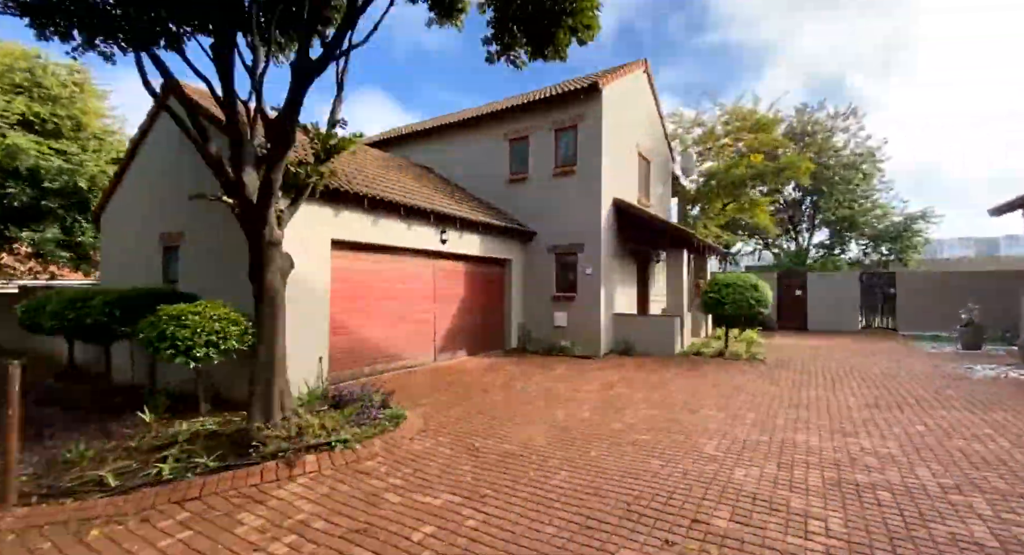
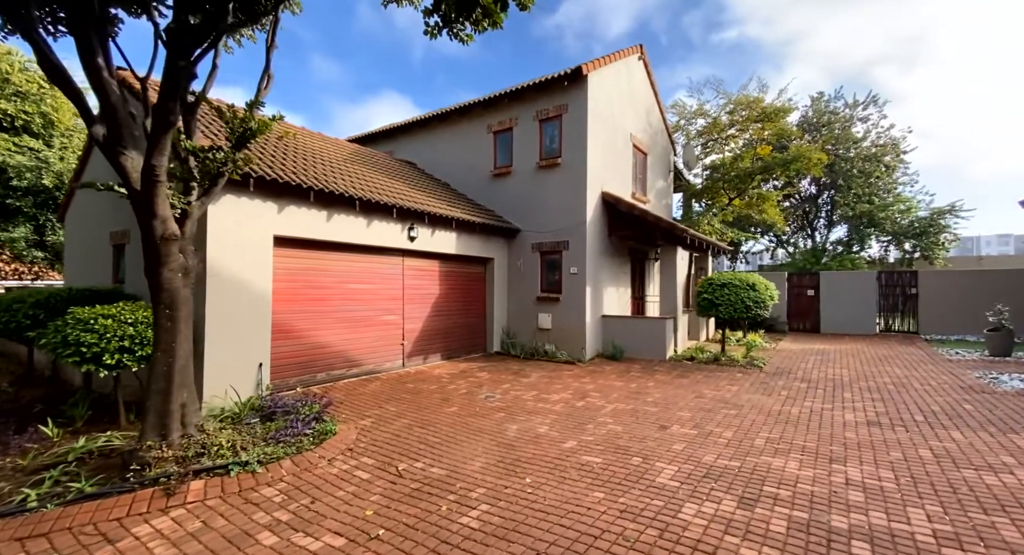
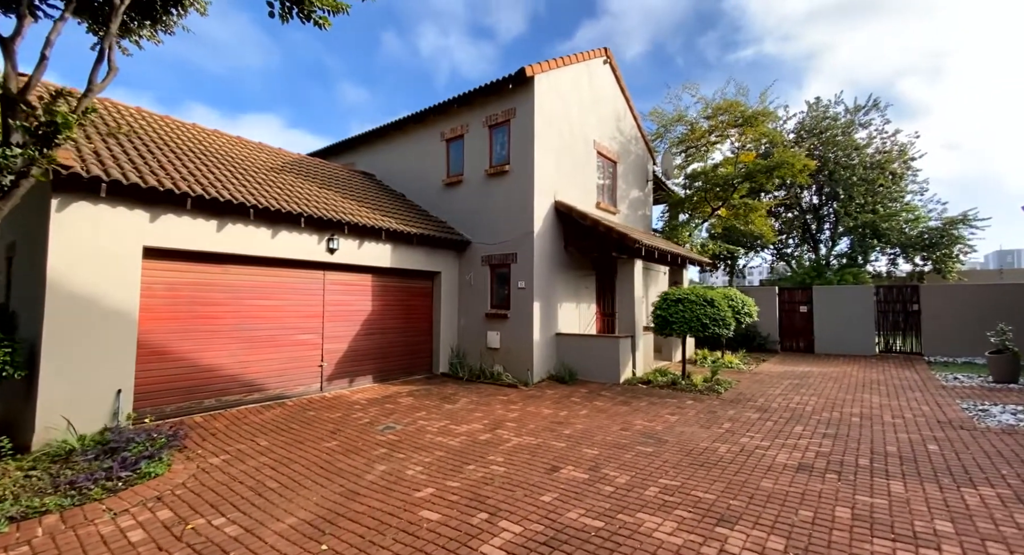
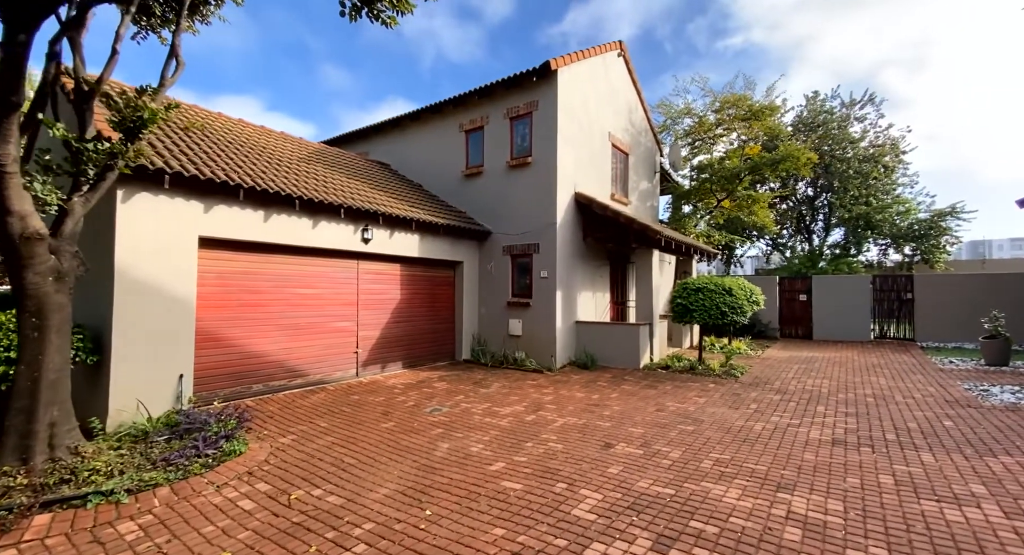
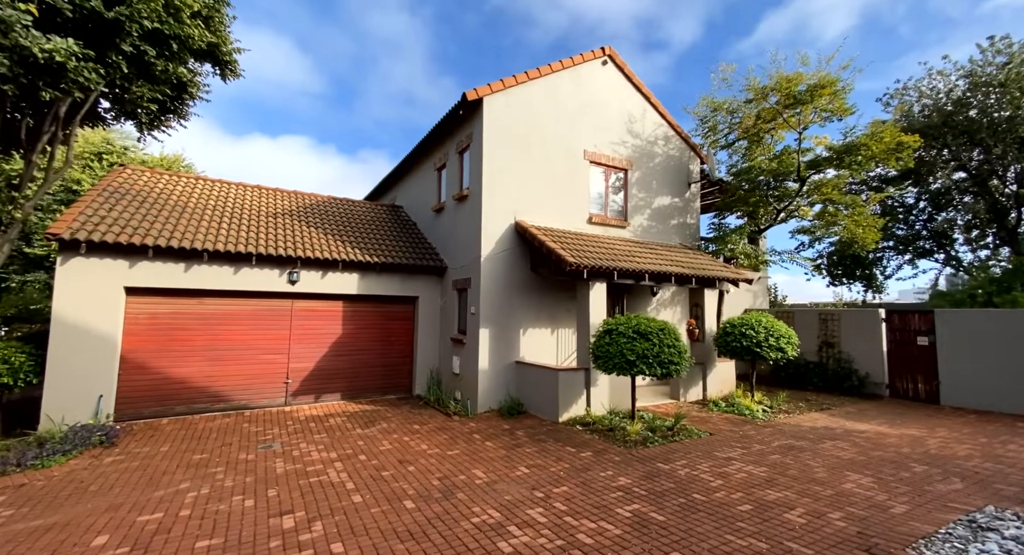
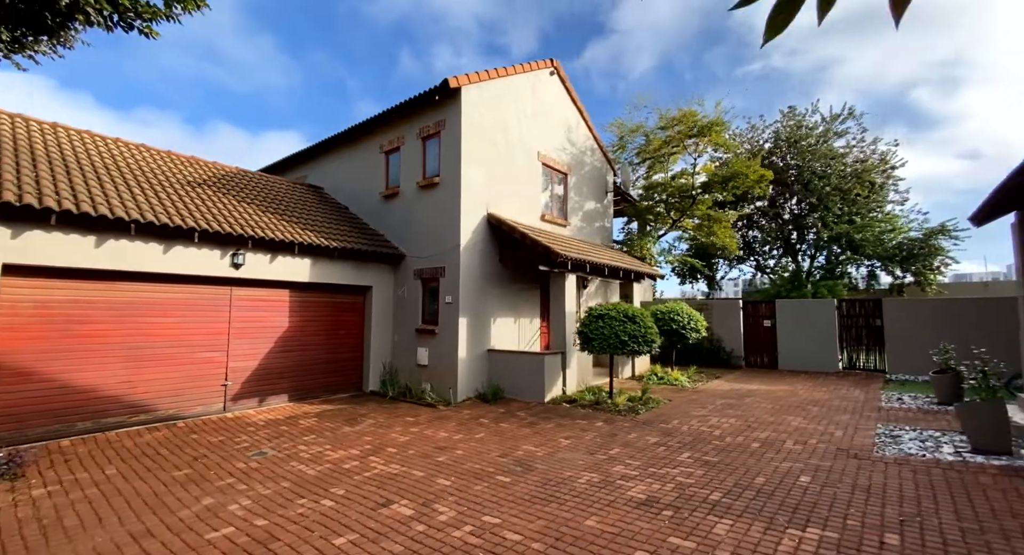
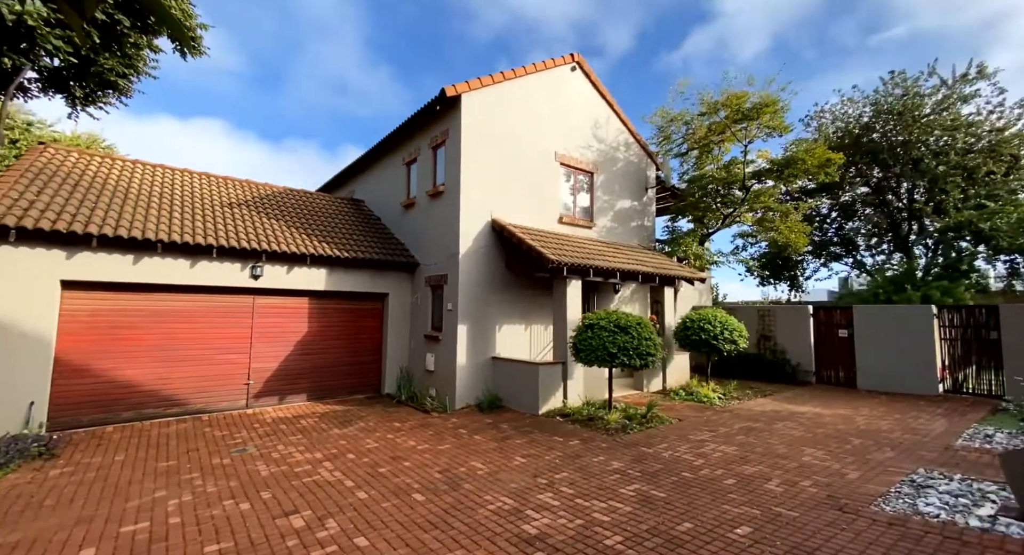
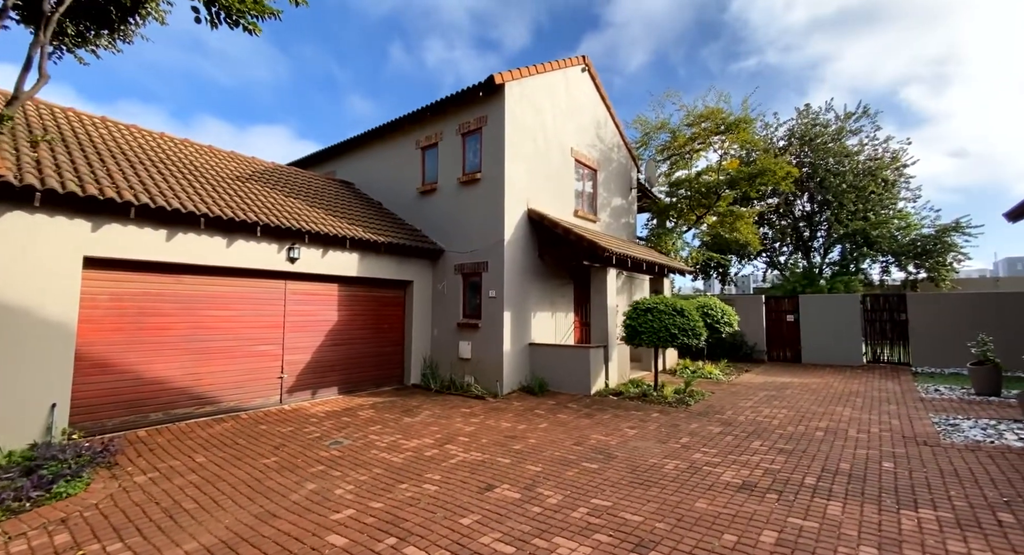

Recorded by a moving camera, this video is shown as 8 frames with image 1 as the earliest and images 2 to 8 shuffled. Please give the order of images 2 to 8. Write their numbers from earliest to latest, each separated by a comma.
2, 4, 3, 8, 6, 7, 5
